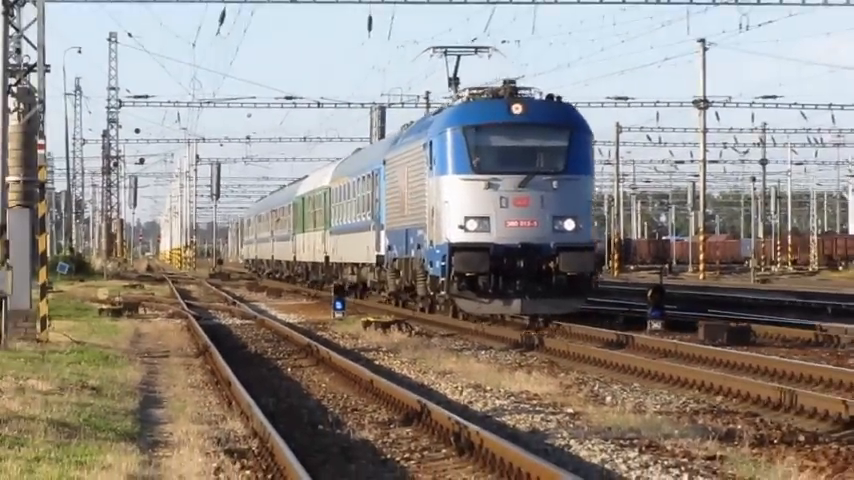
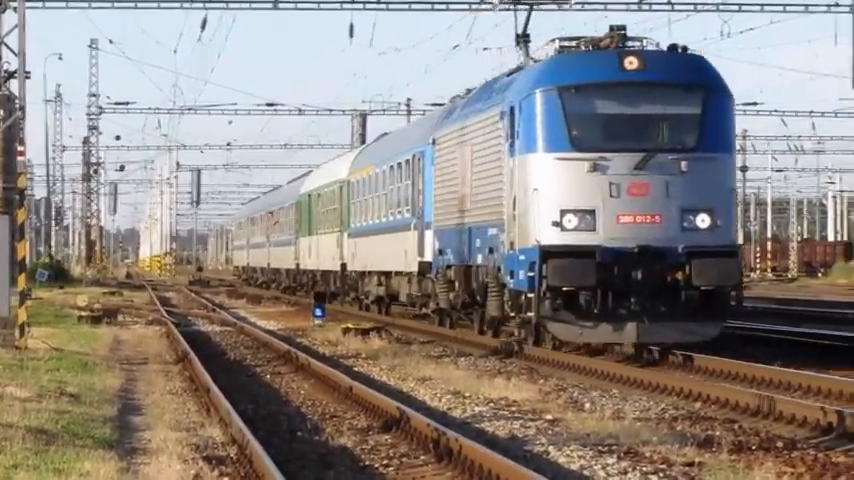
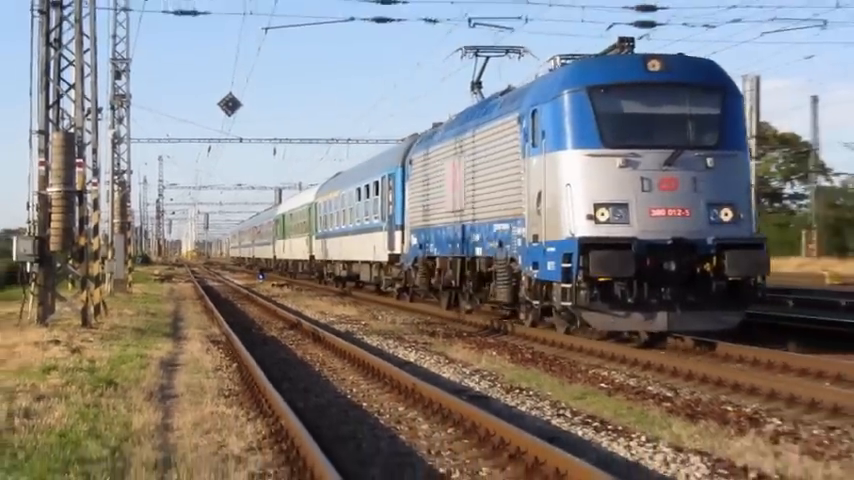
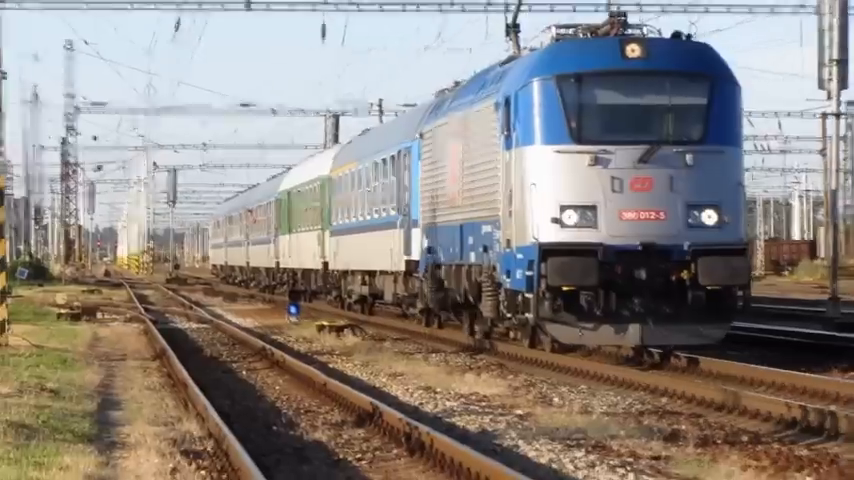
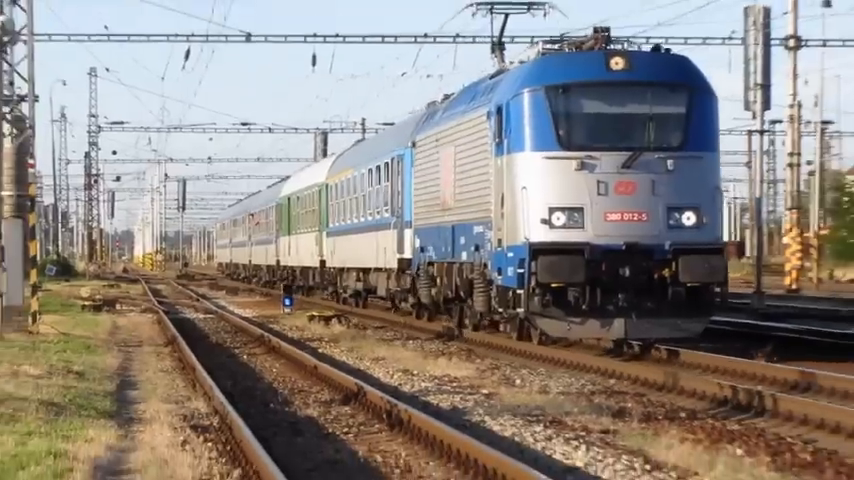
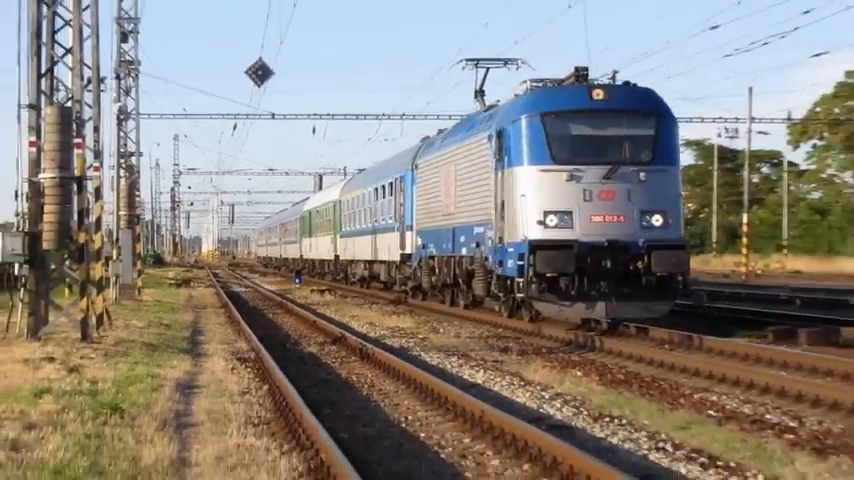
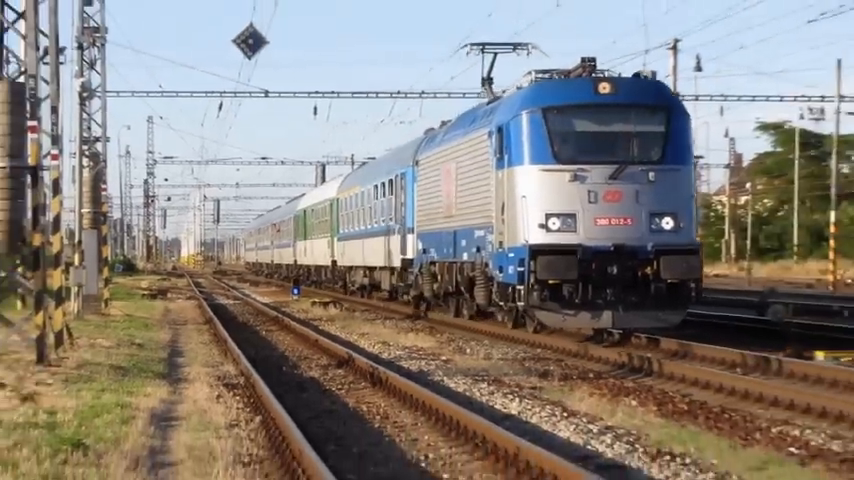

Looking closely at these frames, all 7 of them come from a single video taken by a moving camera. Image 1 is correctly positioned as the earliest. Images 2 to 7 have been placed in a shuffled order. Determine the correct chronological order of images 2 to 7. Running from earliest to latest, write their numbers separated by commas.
2, 4, 5, 7, 6, 3
